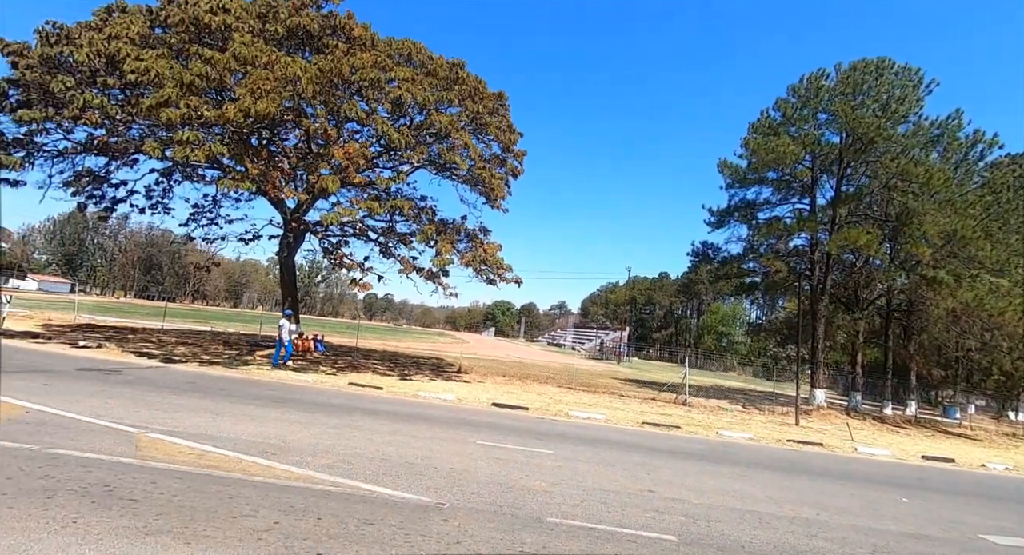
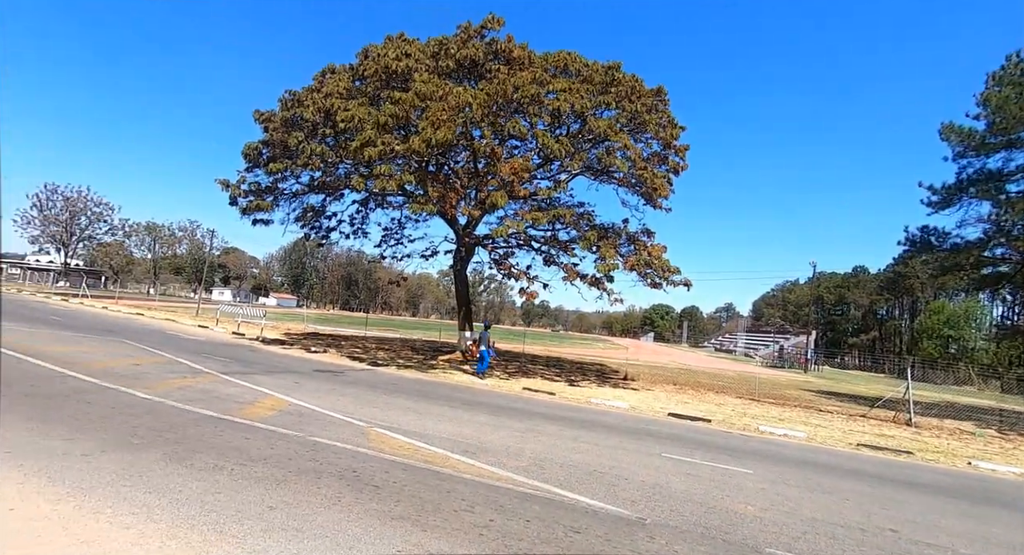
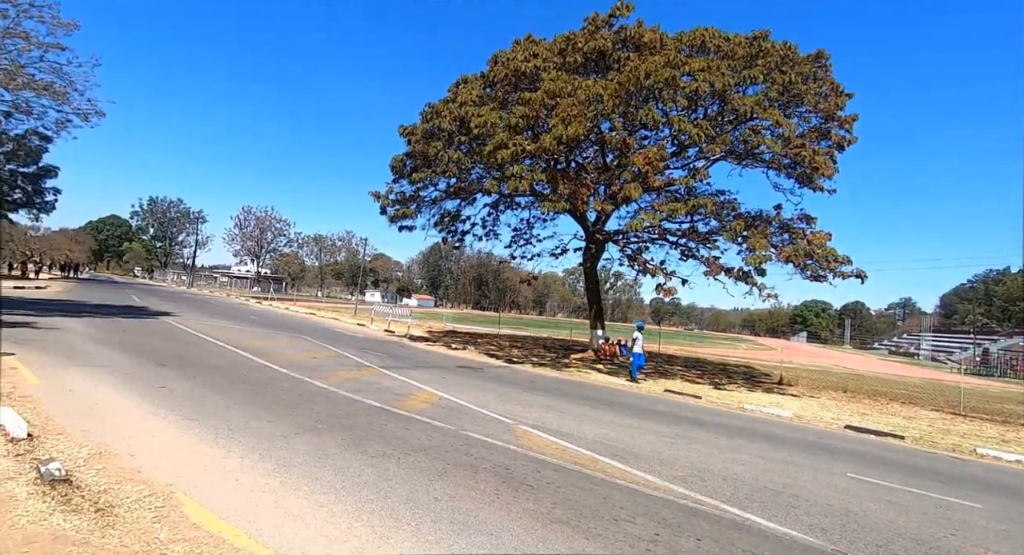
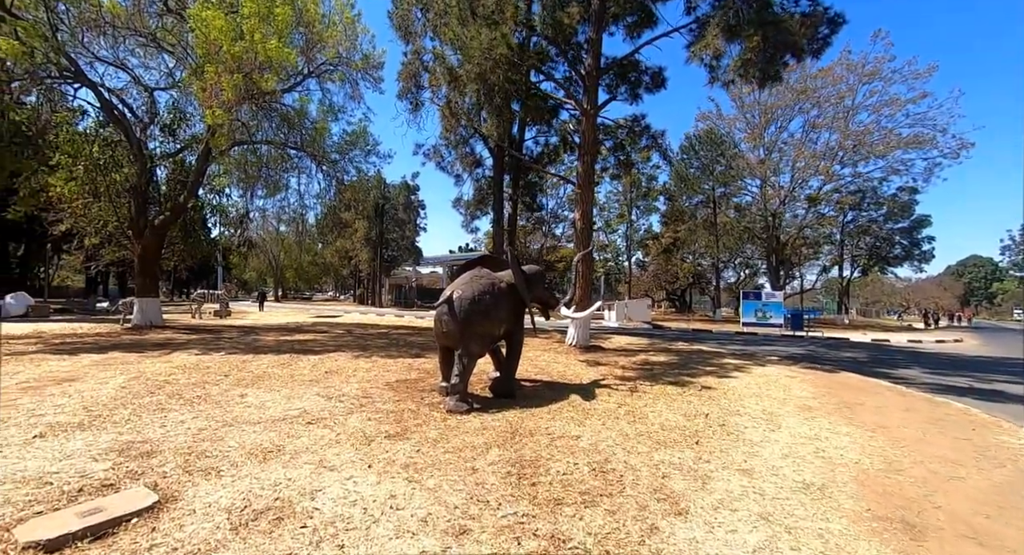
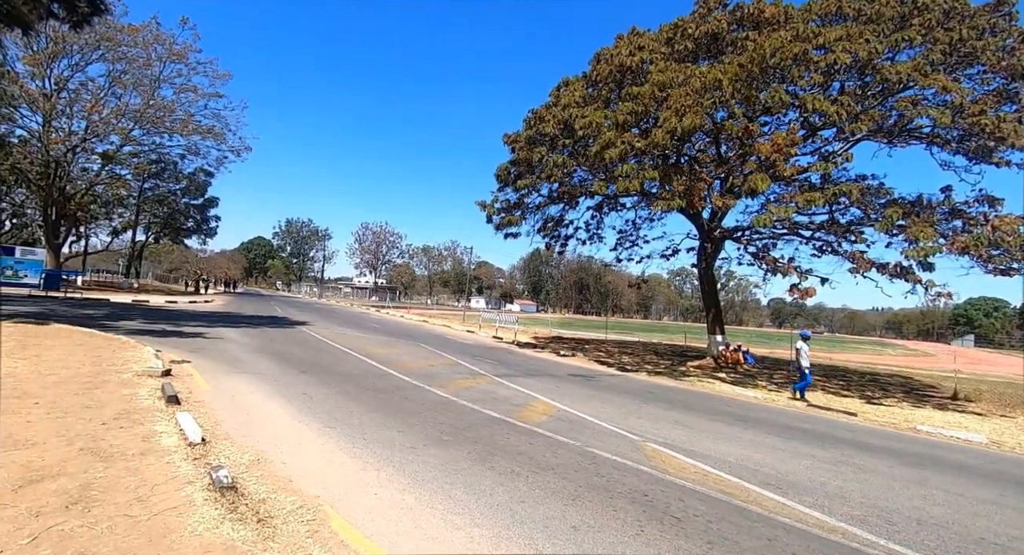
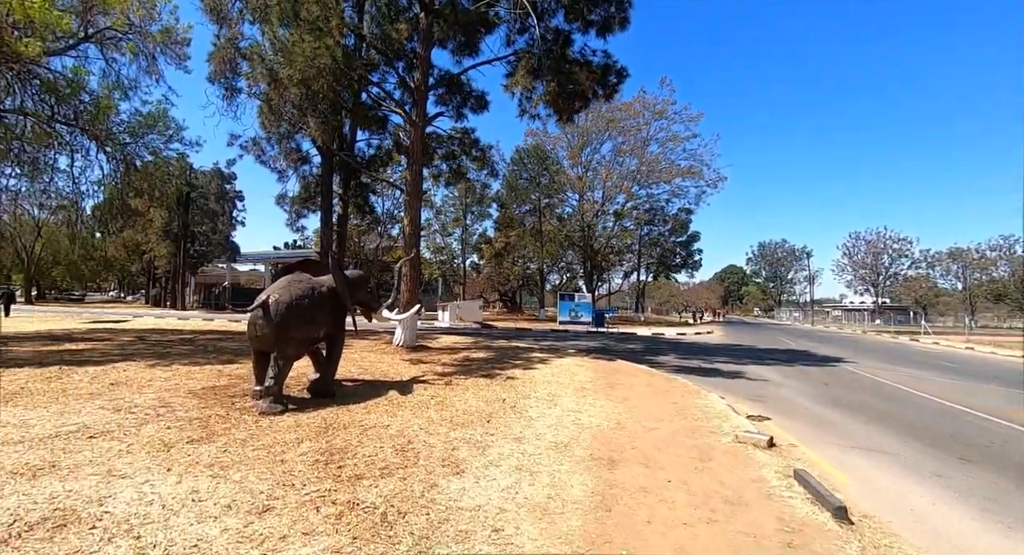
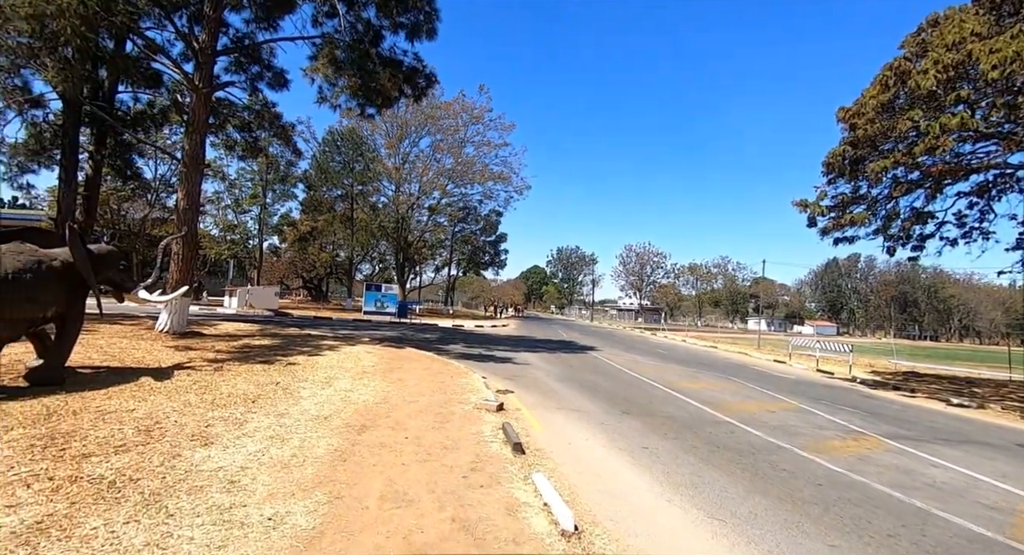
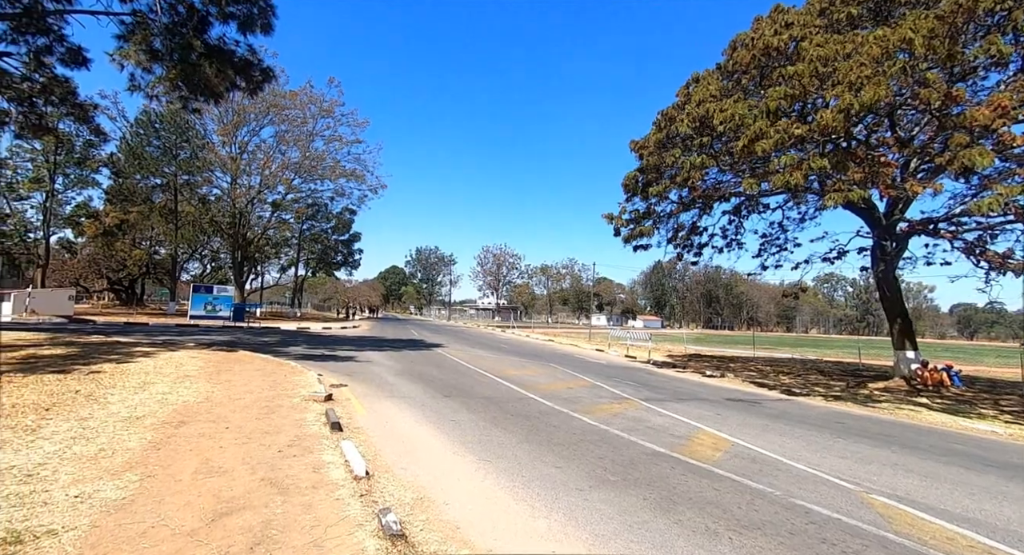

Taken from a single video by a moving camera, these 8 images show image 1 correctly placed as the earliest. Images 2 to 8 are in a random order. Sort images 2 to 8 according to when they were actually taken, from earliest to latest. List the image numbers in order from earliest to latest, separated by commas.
2, 3, 5, 8, 7, 6, 4
